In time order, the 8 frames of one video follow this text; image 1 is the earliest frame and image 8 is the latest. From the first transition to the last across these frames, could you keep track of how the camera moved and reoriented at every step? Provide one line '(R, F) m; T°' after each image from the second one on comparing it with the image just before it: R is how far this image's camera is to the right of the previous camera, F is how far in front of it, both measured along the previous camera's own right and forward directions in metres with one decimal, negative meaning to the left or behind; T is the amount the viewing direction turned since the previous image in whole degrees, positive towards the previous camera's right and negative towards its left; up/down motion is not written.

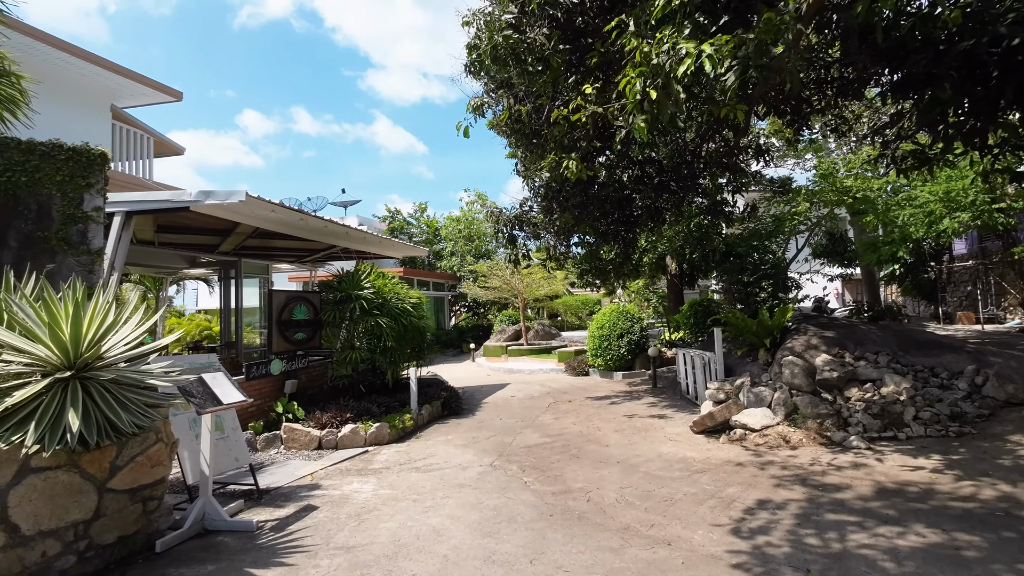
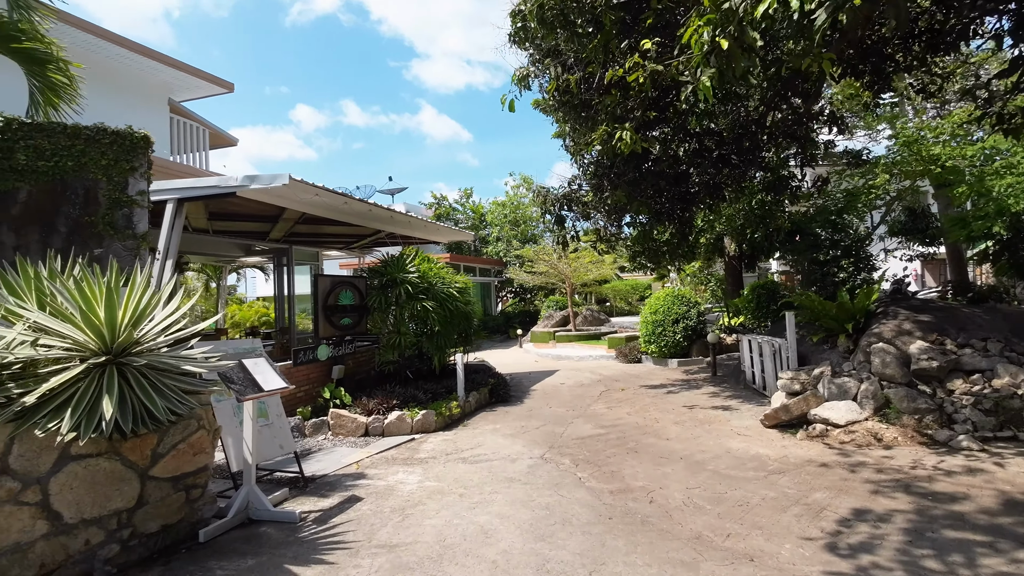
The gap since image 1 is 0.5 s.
(0.0, +0.4) m; -5°
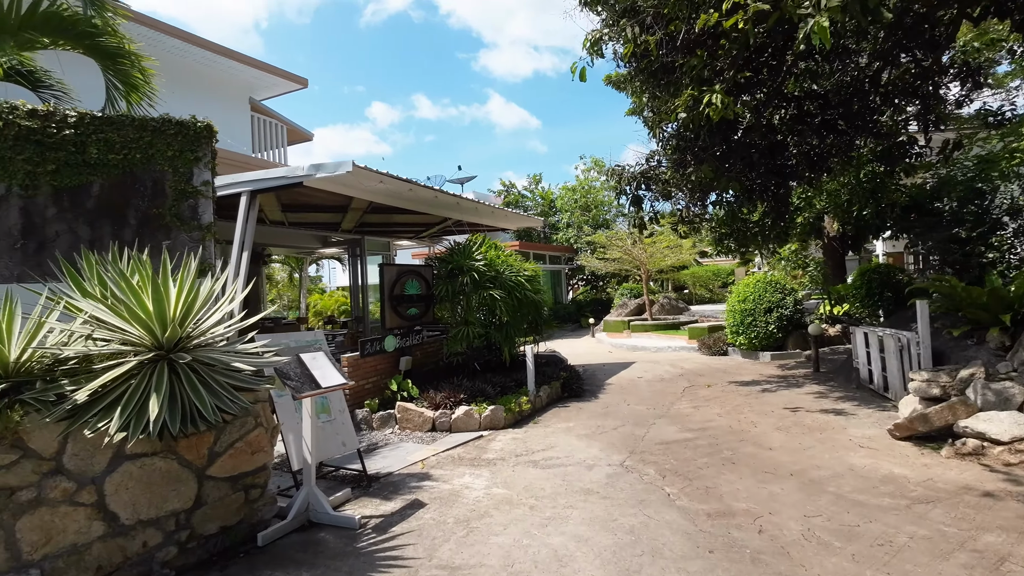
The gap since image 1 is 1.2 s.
(0.0, +0.5) m; -8°
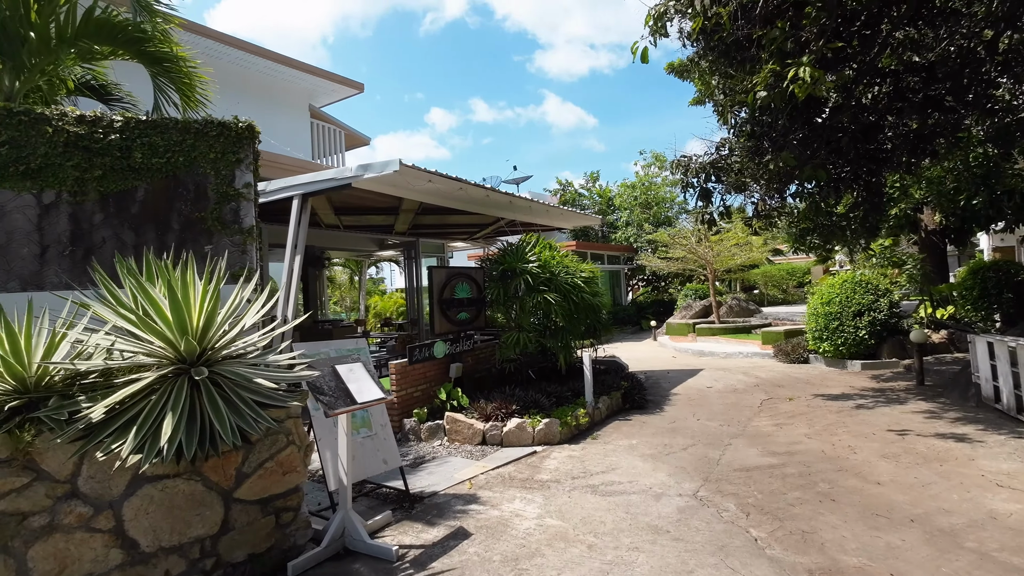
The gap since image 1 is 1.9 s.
(0.0, +0.5) m; -7°
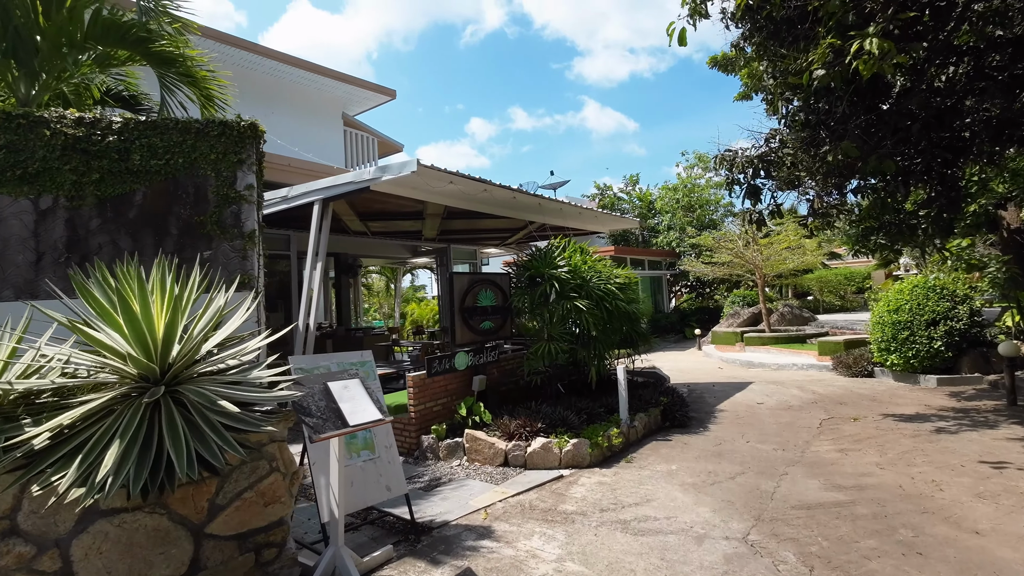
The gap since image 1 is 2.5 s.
(+0.2, +0.5) m; -5°
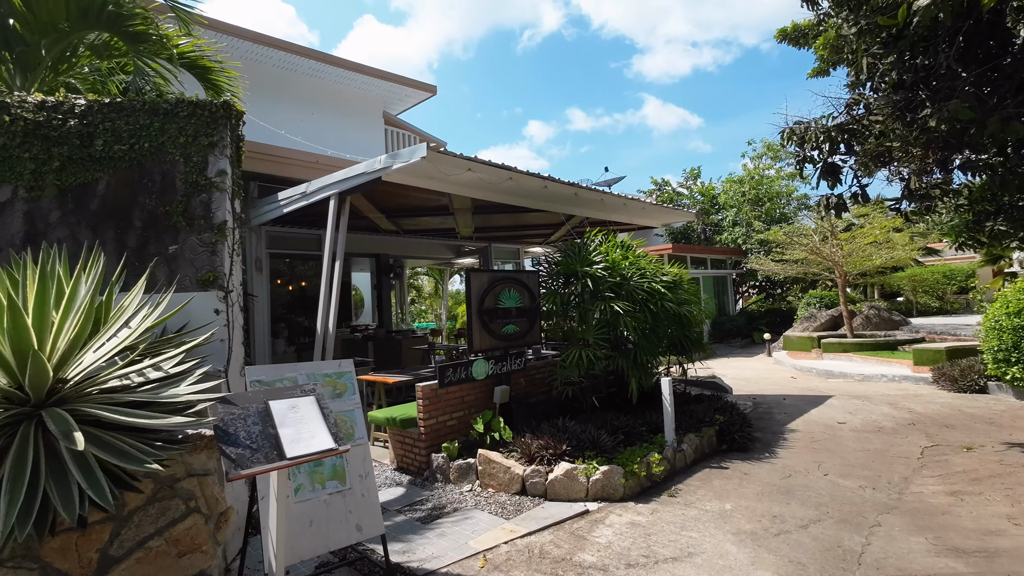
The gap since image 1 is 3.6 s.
(+0.4, +0.8) m; -7°
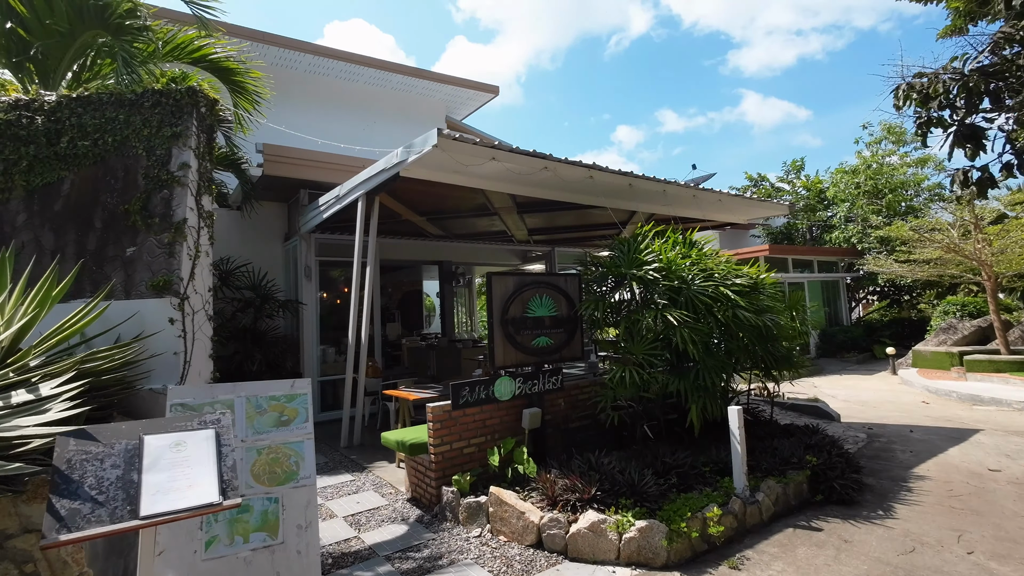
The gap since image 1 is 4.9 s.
(+0.6, +0.9) m; -10°
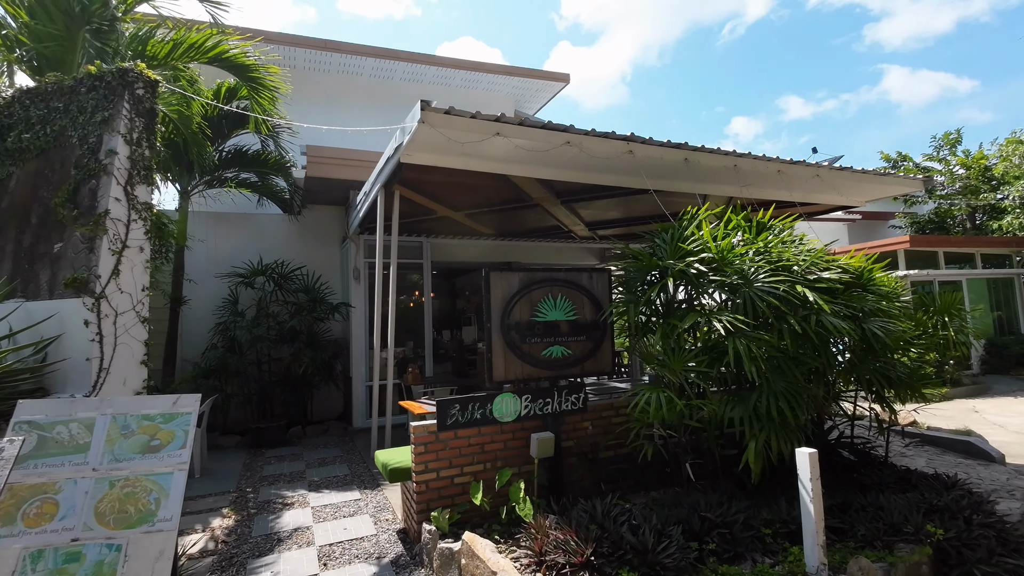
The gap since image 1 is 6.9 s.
(+0.9, +1.0) m; -12°
